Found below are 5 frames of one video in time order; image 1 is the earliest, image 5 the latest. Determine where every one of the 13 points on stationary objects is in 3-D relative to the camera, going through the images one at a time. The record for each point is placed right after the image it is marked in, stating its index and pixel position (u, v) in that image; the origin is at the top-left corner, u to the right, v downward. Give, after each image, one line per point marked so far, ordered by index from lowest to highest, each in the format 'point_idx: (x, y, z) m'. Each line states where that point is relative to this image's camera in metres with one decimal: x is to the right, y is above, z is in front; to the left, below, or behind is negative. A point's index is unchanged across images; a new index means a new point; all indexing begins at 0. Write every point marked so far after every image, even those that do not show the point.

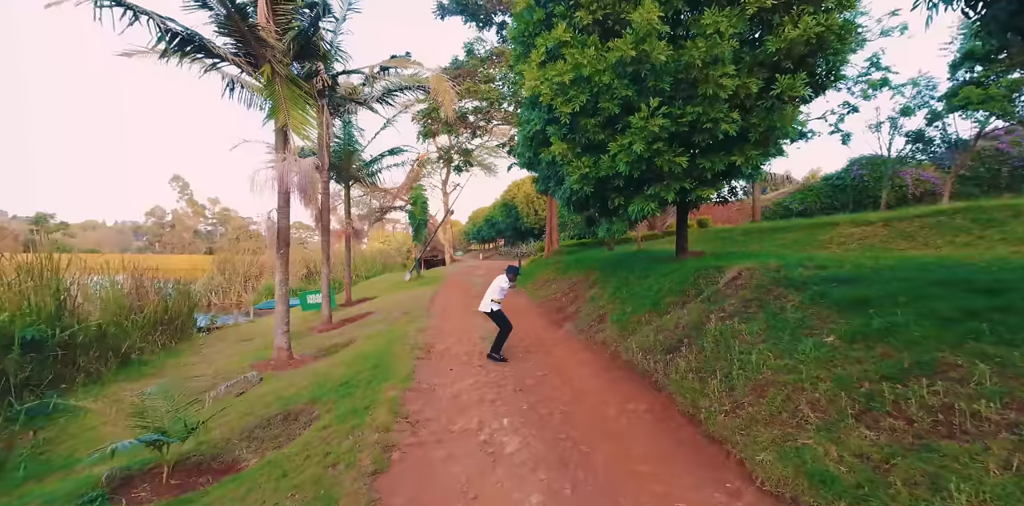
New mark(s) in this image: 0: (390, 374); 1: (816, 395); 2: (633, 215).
0: (-1.9, -1.9, +6.8) m
1: (+2.6, -1.2, +3.8) m
2: (+2.3, +0.8, +8.3) m
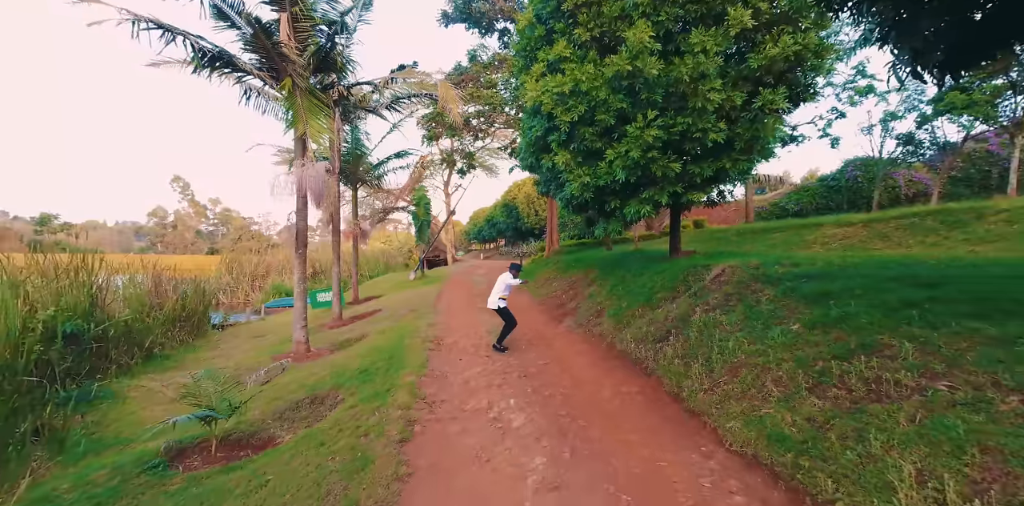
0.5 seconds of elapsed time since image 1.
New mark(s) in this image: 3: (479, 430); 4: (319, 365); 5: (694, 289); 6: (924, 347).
0: (-1.8, -1.9, +7.5) m
1: (+2.7, -1.2, +4.4) m
2: (+2.4, +0.8, +8.9) m
3: (-0.4, -2.0, +5.0) m
4: (-3.8, -2.2, +8.5) m
5: (+3.0, -0.6, +7.2) m
6: (+3.5, -0.8, +3.7) m
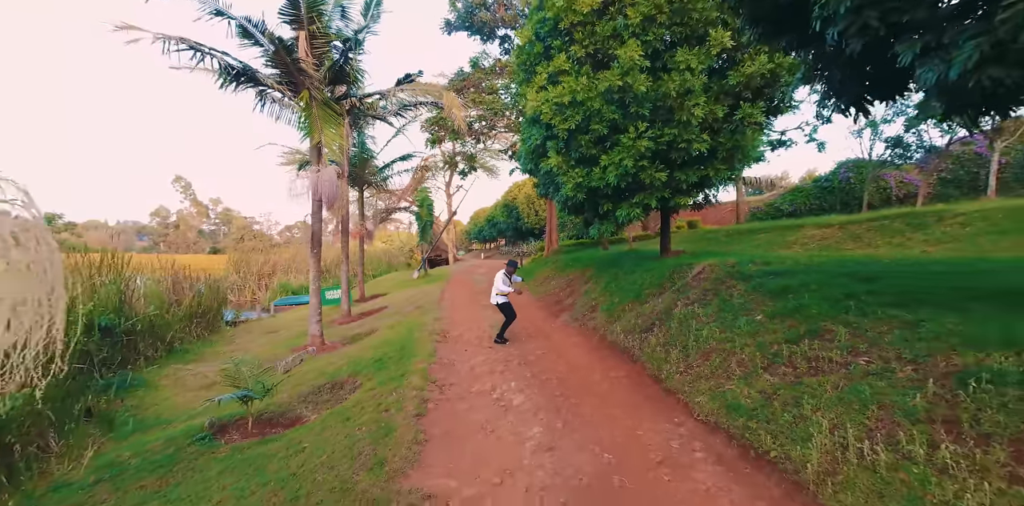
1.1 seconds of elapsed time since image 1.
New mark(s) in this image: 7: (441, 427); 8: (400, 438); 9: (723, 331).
0: (-1.8, -1.8, +8.2) m
1: (+2.7, -1.2, +5.2) m
2: (+2.4, +0.8, +9.7) m
3: (-0.4, -2.0, +5.8) m
4: (-3.8, -2.2, +9.3) m
5: (+3.0, -0.6, +8.0) m
6: (+3.5, -0.8, +4.4) m
7: (-0.8, -2.1, +5.2) m
8: (-1.2, -2.0, +4.8) m
9: (+2.8, -1.0, +5.9) m
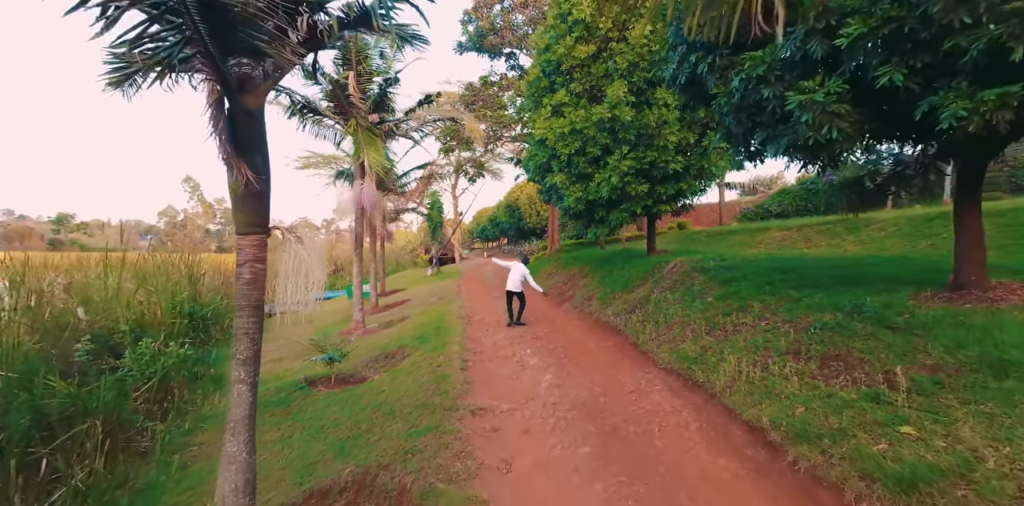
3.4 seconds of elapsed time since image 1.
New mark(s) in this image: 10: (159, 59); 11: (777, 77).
0: (-1.5, -1.8, +10.3) m
1: (+3.0, -1.2, +7.3) m
2: (+2.7, +0.8, +11.8) m
3: (-0.1, -2.0, +7.9) m
4: (-3.5, -2.2, +11.4) m
5: (+3.3, -0.6, +10.1) m
6: (+3.8, -0.8, +6.5) m
7: (-0.5, -2.0, +7.3) m
8: (-0.9, -2.0, +6.9) m
9: (+3.1, -1.0, +8.0) m
10: (-2.6, +1.4, +3.3) m
11: (+2.7, +1.8, +4.4) m
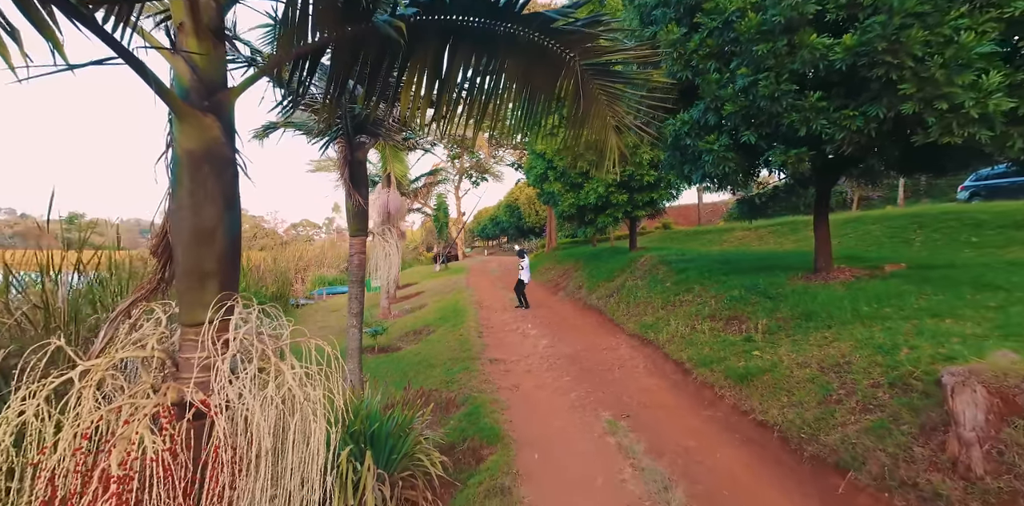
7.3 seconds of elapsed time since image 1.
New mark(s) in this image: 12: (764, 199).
0: (-1.4, -1.7, +12.7) m
1: (+3.1, -1.1, +9.6) m
2: (+2.8, +0.9, +14.1) m
3: (0.0, -1.9, +10.2) m
4: (-3.4, -2.1, +13.7) m
5: (+3.4, -0.5, +12.4) m
6: (+3.9, -0.7, +8.9) m
7: (-0.4, -2.0, +9.6) m
8: (-0.8, -1.9, +9.3) m
9: (+3.2, -0.9, +10.3) m
10: (-2.5, +1.5, +5.6) m
11: (+2.8, +1.9, +6.7) m
12: (+4.6, +1.0, +7.8) m
